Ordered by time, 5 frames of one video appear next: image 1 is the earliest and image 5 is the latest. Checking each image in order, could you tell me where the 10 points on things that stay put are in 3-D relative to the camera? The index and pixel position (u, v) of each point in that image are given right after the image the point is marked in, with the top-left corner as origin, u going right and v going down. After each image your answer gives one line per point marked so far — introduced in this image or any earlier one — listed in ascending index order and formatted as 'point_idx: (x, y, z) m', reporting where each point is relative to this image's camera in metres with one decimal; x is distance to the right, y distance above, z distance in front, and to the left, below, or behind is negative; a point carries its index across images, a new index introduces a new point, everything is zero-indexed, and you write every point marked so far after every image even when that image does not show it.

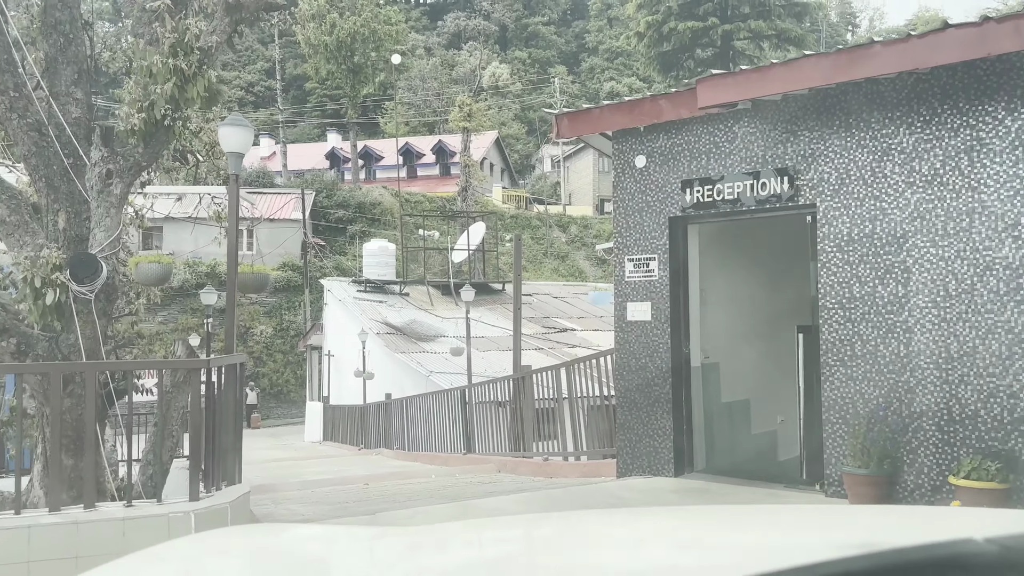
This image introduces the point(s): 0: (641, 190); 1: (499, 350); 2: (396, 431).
0: (+1.4, +1.0, +8.1) m
1: (-0.3, -1.5, +19.2) m
2: (-2.6, -3.1, +17.0) m
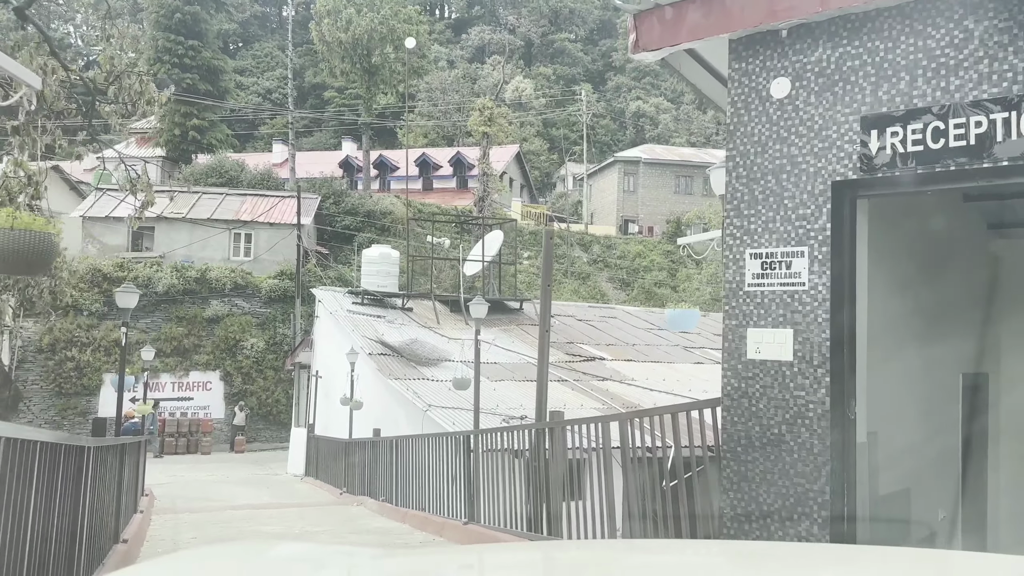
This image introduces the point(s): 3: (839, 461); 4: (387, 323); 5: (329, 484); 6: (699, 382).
0: (+1.6, +0.9, +4.8) m
1: (+0.1, -1.9, +15.8) m
2: (-2.3, -3.3, +13.6) m
3: (+1.9, -1.0, +4.4) m
4: (-3.2, -0.9, +19.5) m
5: (-4.0, -4.4, +17.1) m
6: (+4.4, -2.2, +17.8) m
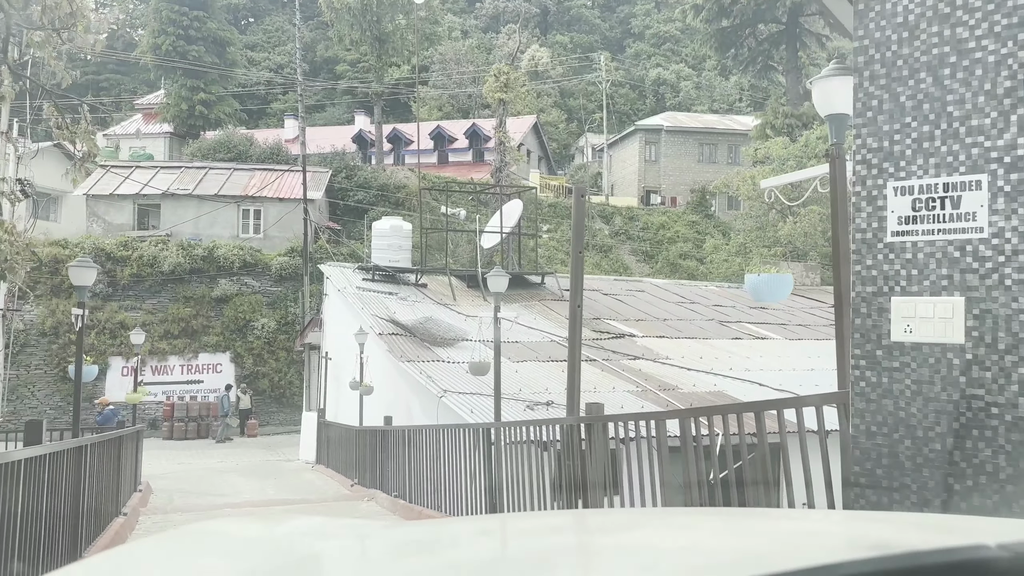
0: (+1.8, +1.1, +3.3) m
1: (+0.5, -1.3, +14.5) m
2: (-1.9, -2.8, +12.3) m
3: (+2.0, -0.8, +2.9) m
4: (-2.7, -0.3, +18.2) m
5: (-3.5, -3.8, +15.9) m
6: (+4.9, -1.5, +16.3) m
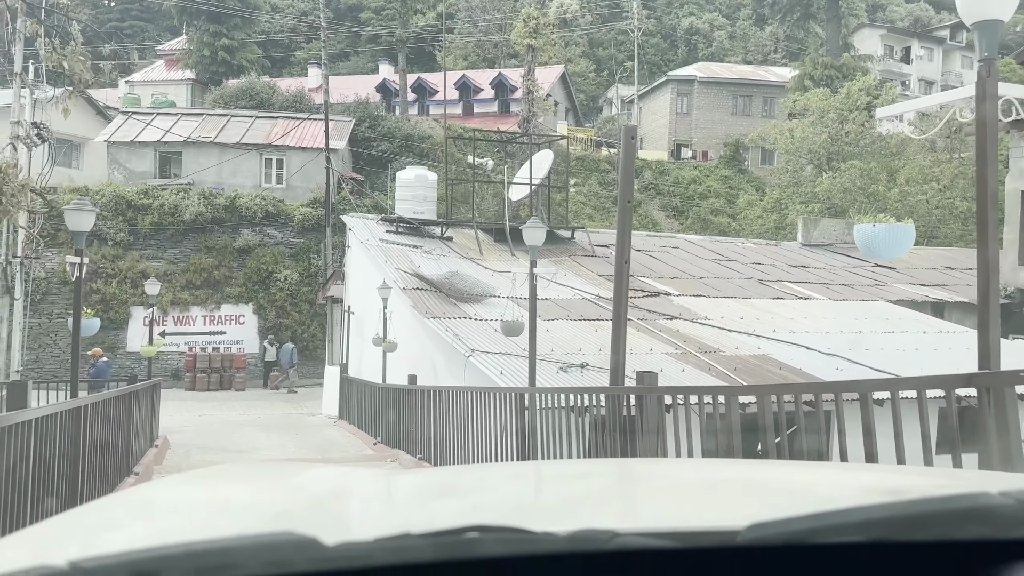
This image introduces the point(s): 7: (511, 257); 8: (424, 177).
0: (+2.0, +1.3, +2.4) m
1: (+1.0, -0.5, +13.7) m
2: (-1.4, -2.1, +11.7) m
3: (+2.2, -0.7, +2.1) m
4: (-2.0, +0.8, +17.5) m
5: (-3.0, -2.9, +15.4) m
6: (+5.5, -0.7, +15.4) m
7: (0.0, +0.8, +19.0) m
8: (-2.2, +2.8, +19.6) m
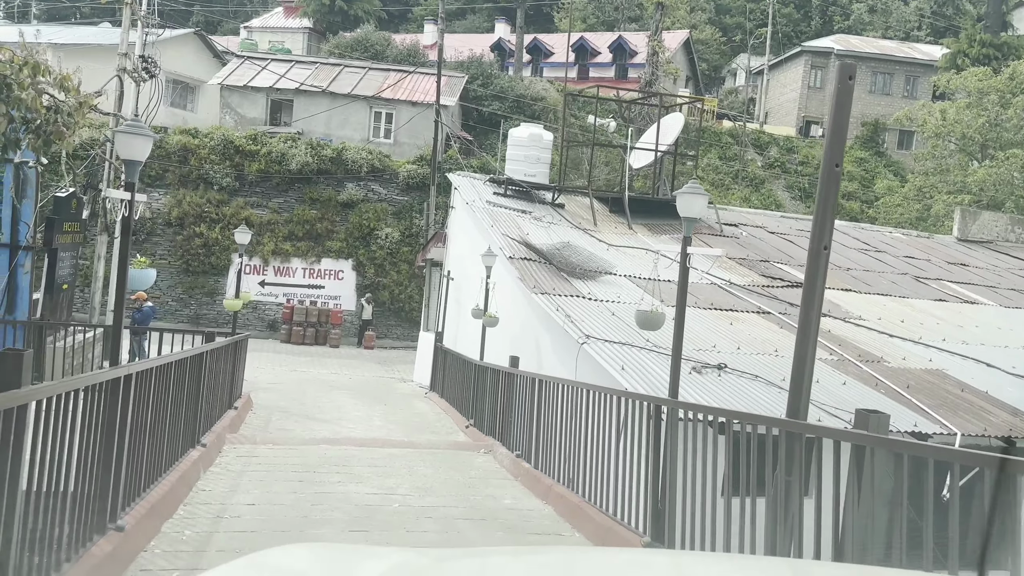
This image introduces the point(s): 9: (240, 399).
0: (+2.6, +1.1, +0.4) m
1: (+2.9, -0.3, +11.8) m
2: (+0.1, -1.7, +10.2) m
3: (+2.6, -0.9, +0.2) m
4: (+0.4, +1.4, +15.9) m
5: (-1.0, -2.2, +14.2) m
6: (+7.5, -0.7, +13.0) m
7: (+2.6, +1.3, +17.1) m
8: (+0.6, +3.5, +17.9) m
9: (-4.6, -1.8, +12.9) m
